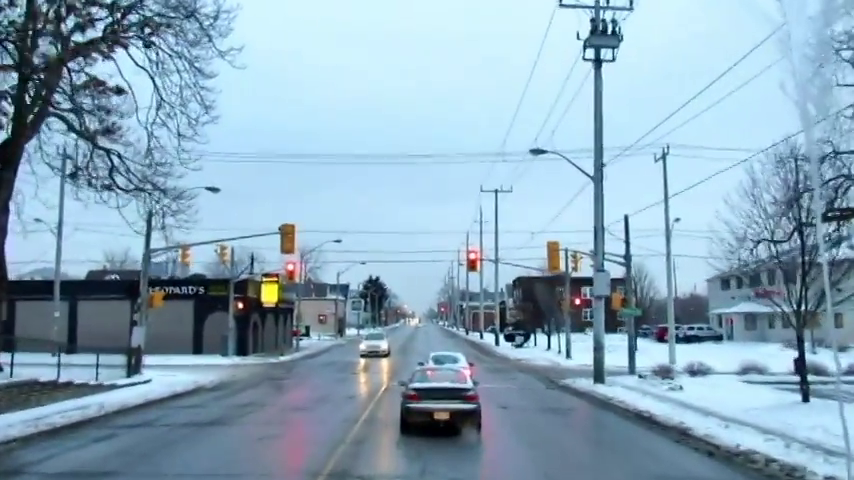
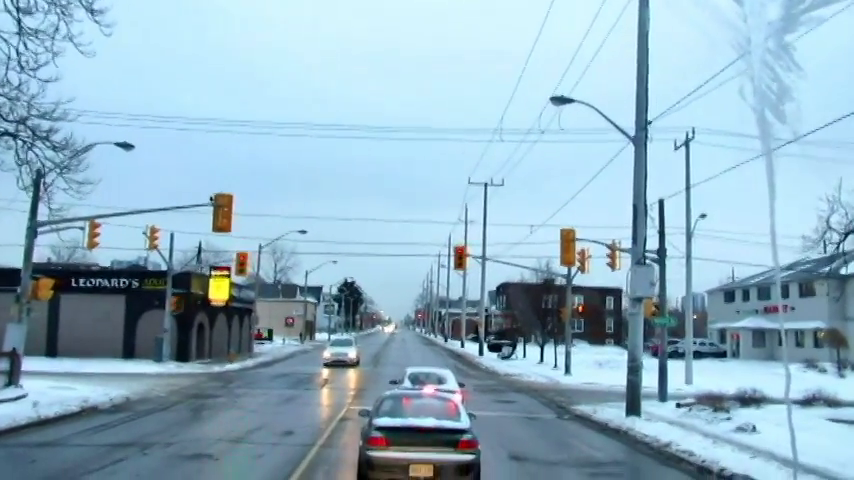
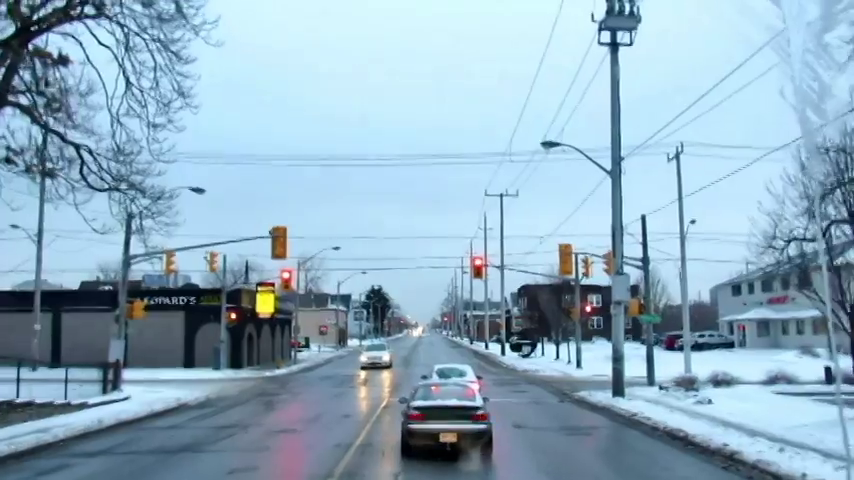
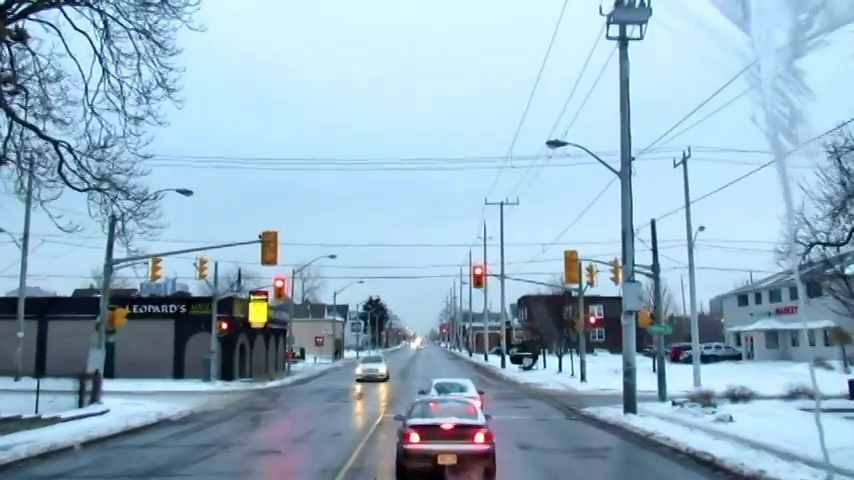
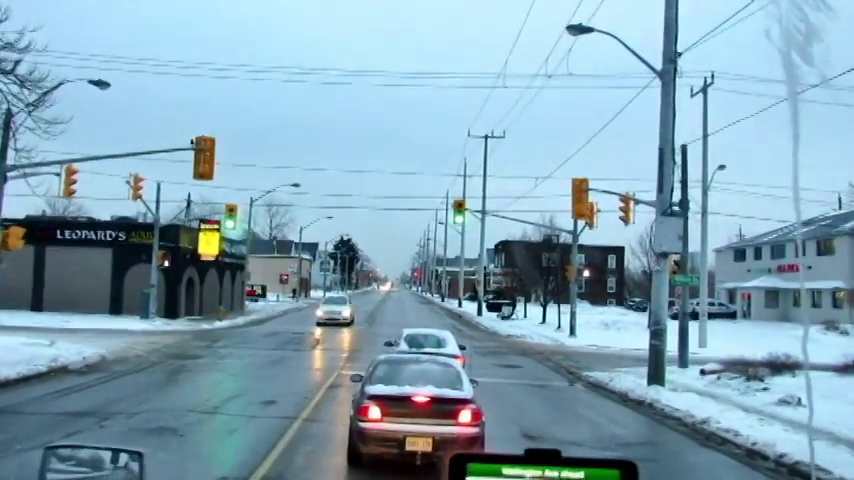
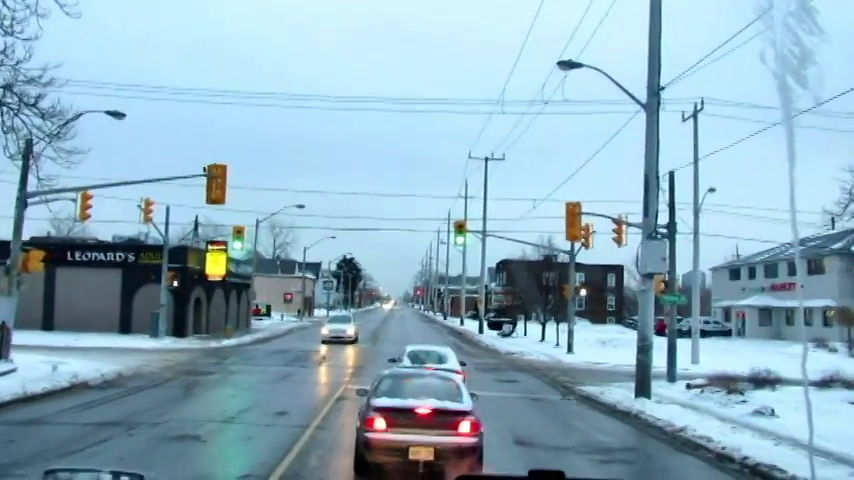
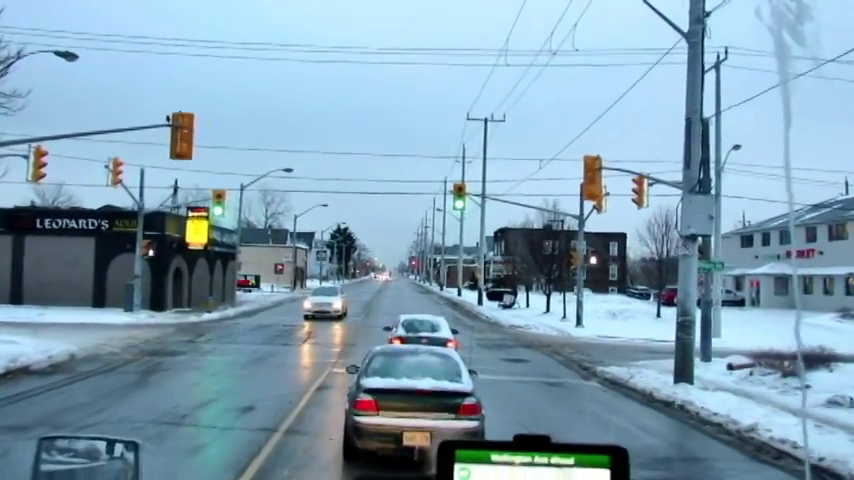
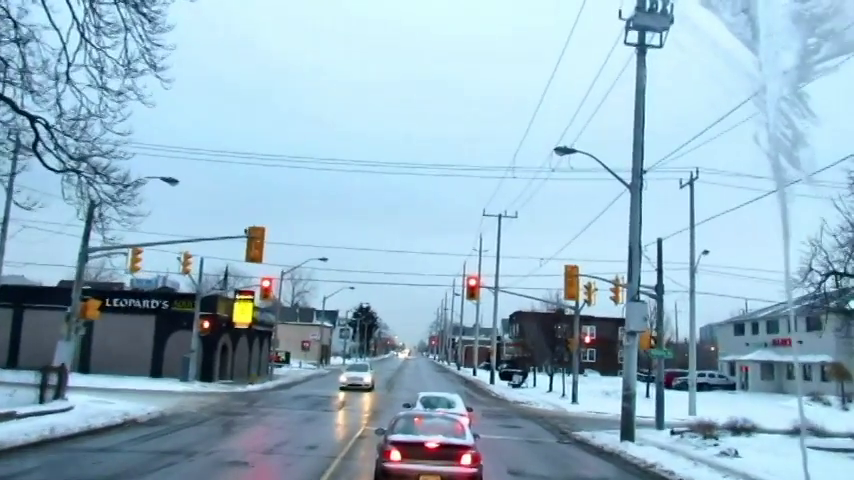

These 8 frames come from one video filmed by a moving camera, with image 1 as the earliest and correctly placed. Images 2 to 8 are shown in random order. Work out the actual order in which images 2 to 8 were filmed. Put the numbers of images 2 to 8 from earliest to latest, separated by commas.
3, 4, 8, 2, 6, 5, 7
